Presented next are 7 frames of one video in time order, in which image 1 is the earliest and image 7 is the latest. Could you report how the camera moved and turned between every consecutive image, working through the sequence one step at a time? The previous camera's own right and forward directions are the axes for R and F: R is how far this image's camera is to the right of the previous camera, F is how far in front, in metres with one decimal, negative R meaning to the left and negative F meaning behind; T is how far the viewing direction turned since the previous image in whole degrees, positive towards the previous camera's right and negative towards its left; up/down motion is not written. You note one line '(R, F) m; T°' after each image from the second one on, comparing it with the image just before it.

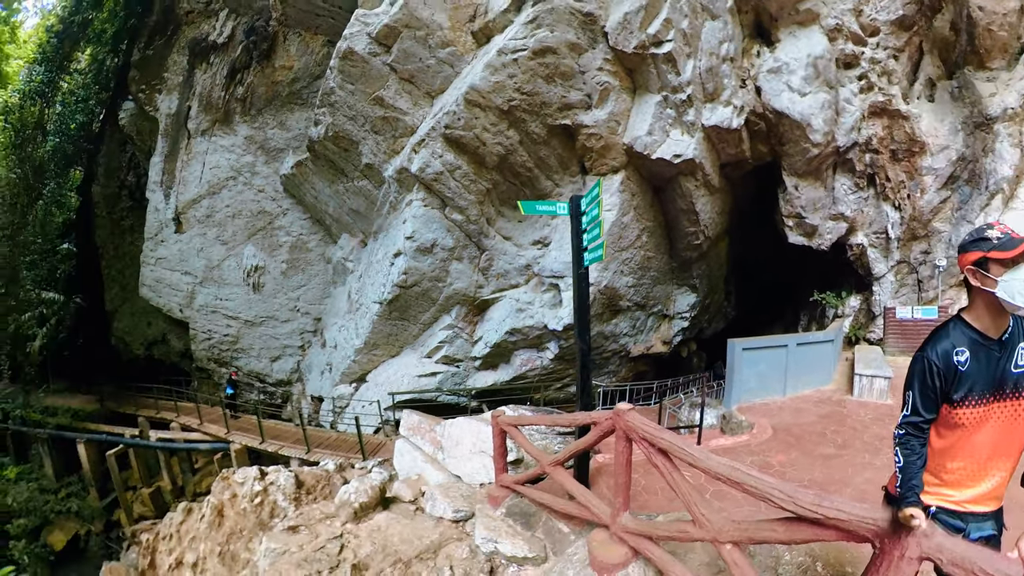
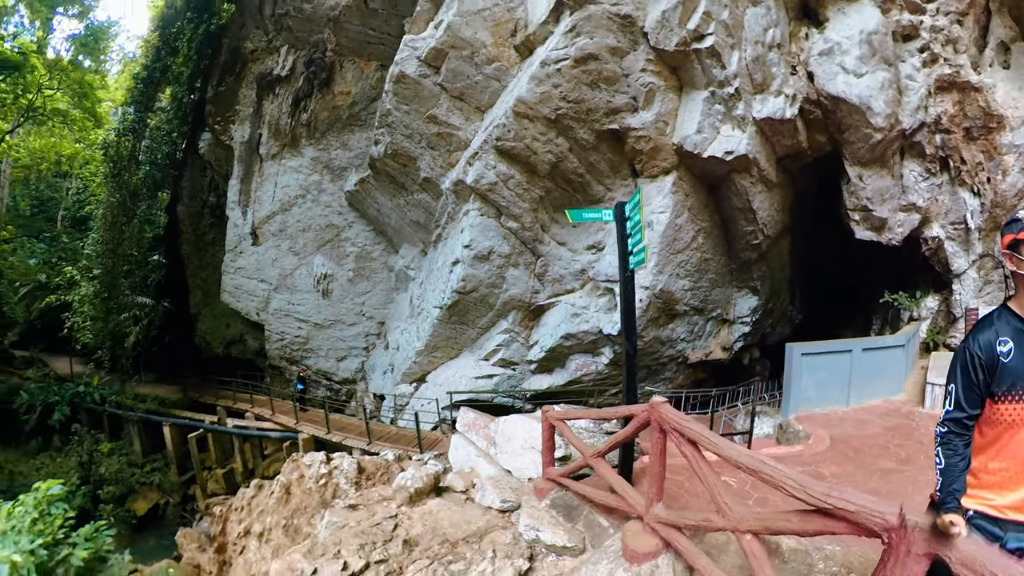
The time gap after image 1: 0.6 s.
(+0.8, -0.1) m; -12°
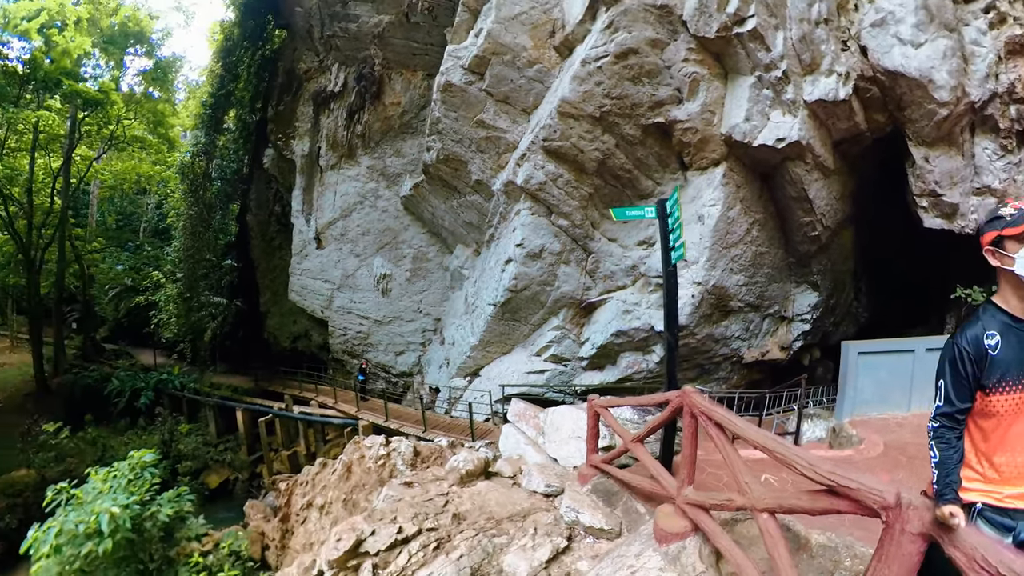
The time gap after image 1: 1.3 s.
(+0.7, -0.1) m; -11°
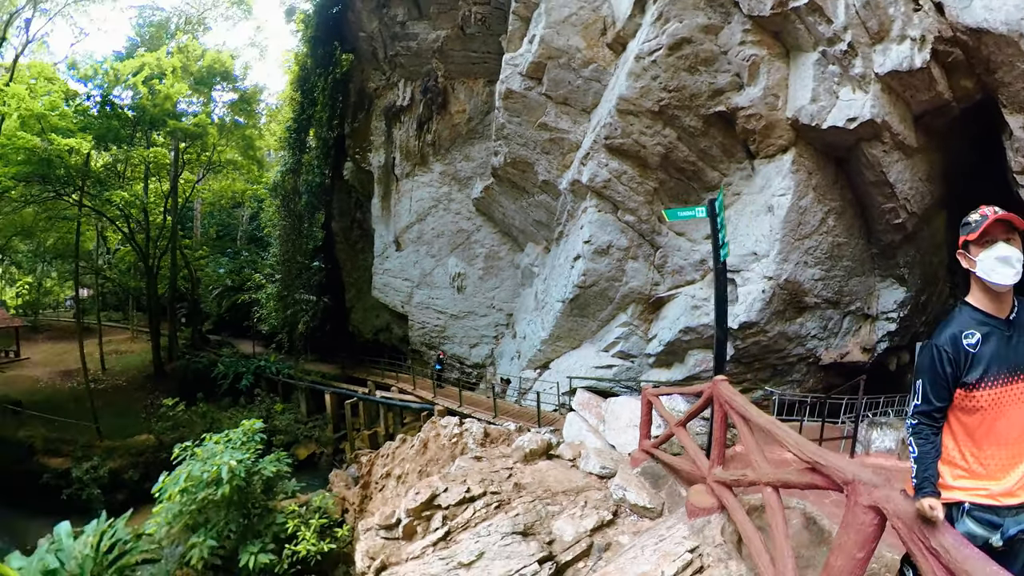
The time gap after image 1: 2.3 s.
(+1.0, -0.1) m; -14°
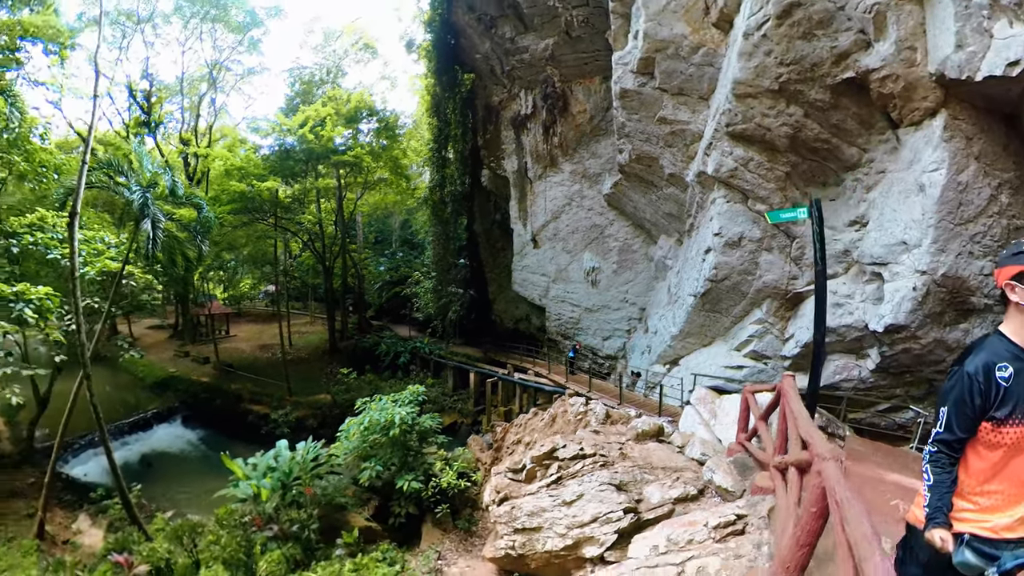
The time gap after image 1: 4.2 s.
(+1.8, +0.1) m; -27°
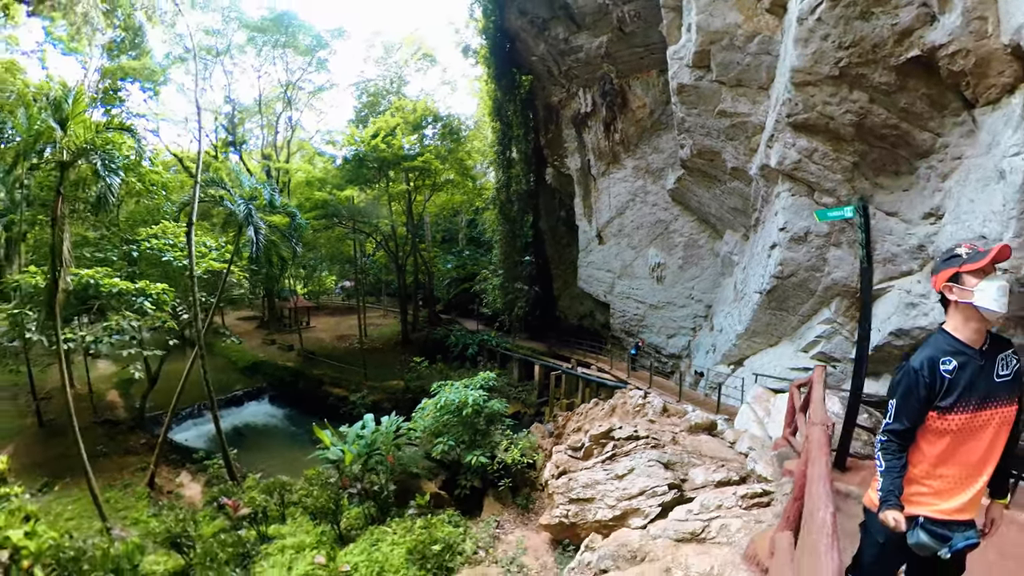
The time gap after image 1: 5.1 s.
(+0.8, -0.1) m; -12°
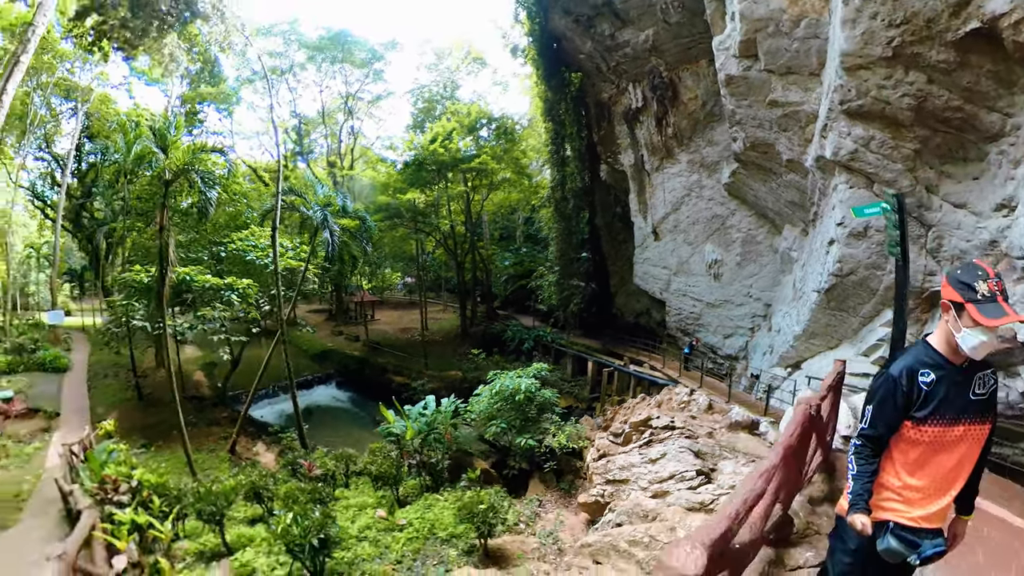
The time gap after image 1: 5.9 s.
(+0.8, -0.1) m; -11°
